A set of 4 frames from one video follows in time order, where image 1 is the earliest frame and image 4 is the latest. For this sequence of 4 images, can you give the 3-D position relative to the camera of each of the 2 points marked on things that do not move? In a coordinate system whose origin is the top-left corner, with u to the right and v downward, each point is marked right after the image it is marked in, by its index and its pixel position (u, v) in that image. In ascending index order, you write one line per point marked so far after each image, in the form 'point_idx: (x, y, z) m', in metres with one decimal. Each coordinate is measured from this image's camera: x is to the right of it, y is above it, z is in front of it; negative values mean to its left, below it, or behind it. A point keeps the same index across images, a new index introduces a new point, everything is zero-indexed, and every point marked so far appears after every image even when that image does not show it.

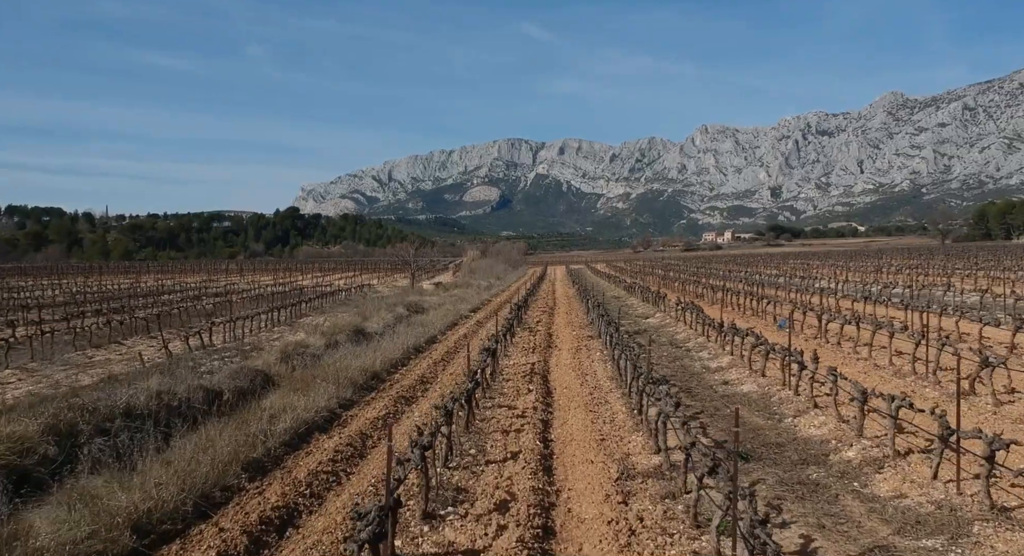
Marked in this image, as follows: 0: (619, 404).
0: (+1.9, -2.2, +12.9) m
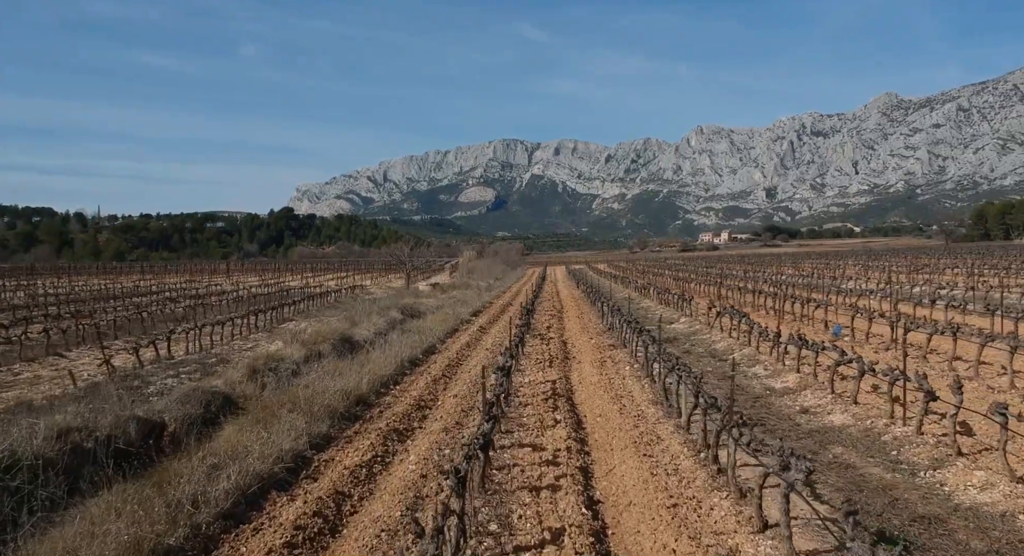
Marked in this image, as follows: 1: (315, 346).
0: (+2.2, -2.2, +9.9) m
1: (-5.1, -1.8, +18.8) m
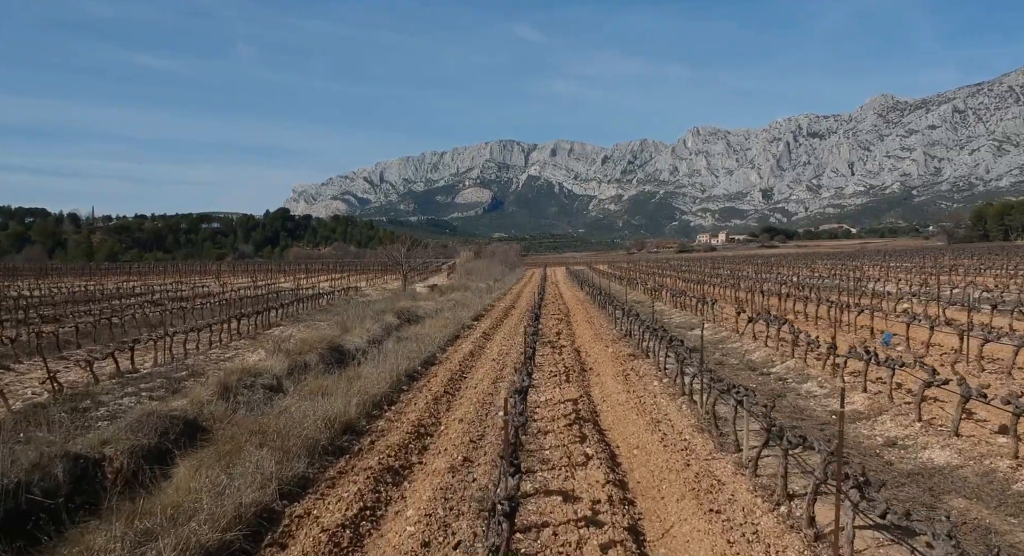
0: (+2.5, -2.3, +7.8) m
1: (-4.9, -1.8, +16.8) m
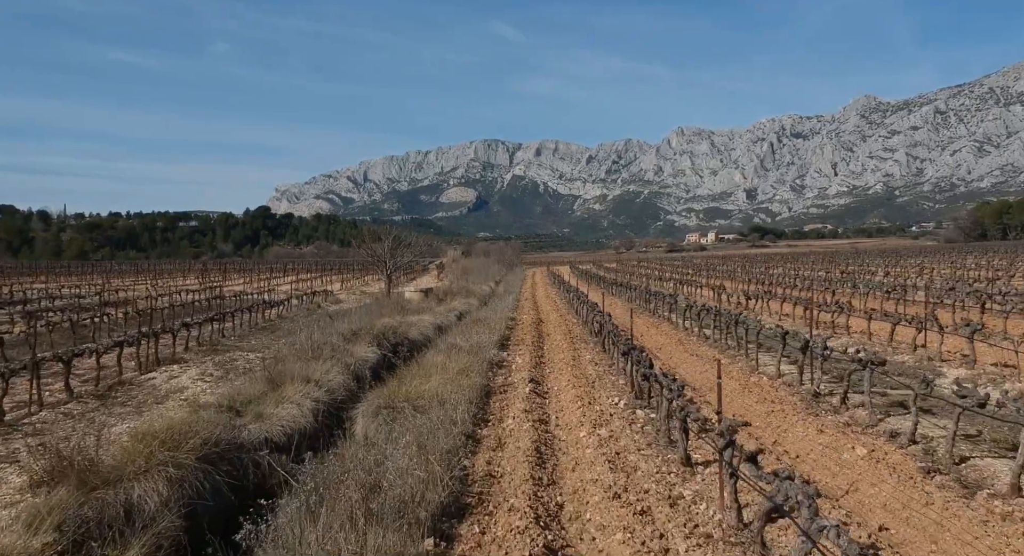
0: (+4.1, -2.3, -2.8) m
1: (-3.4, -1.9, +6.0) m
